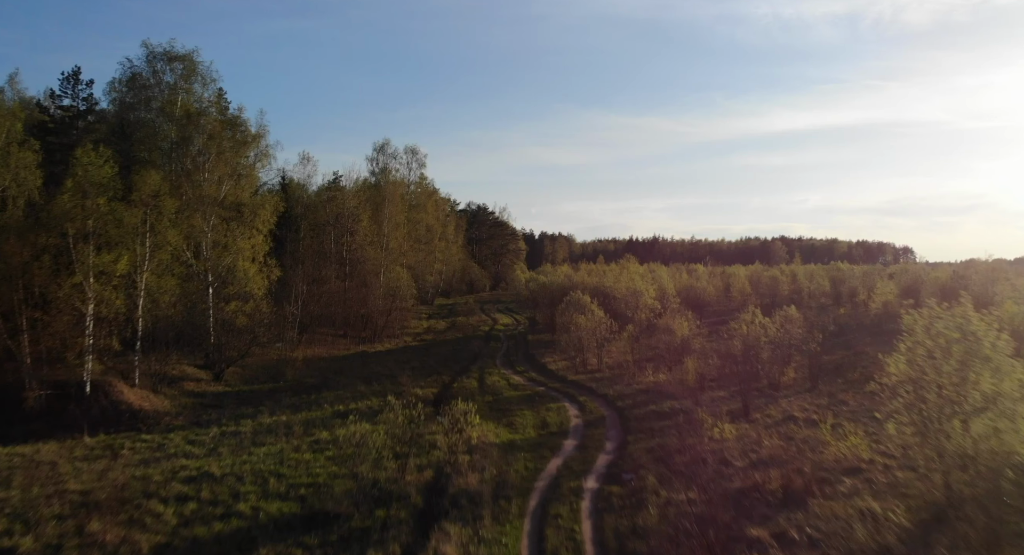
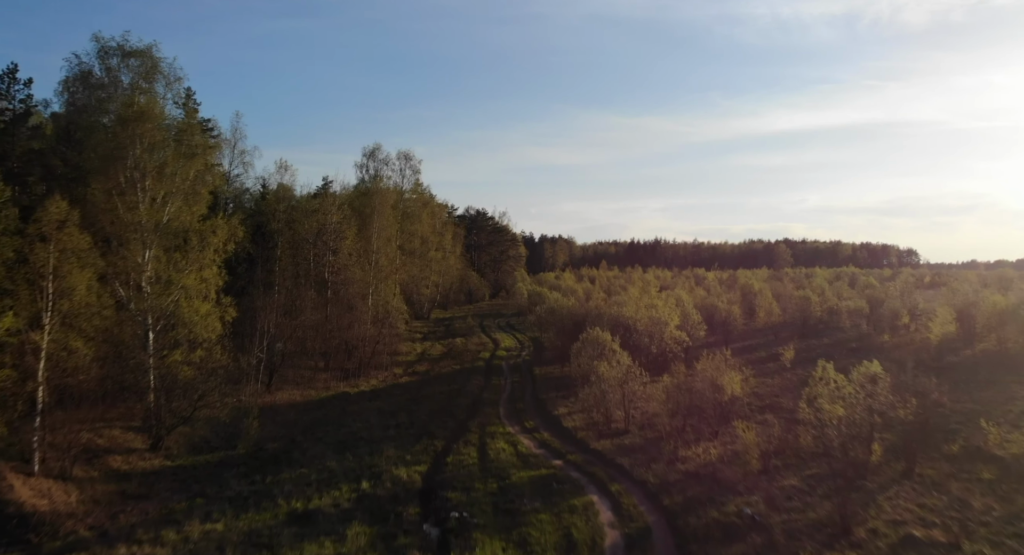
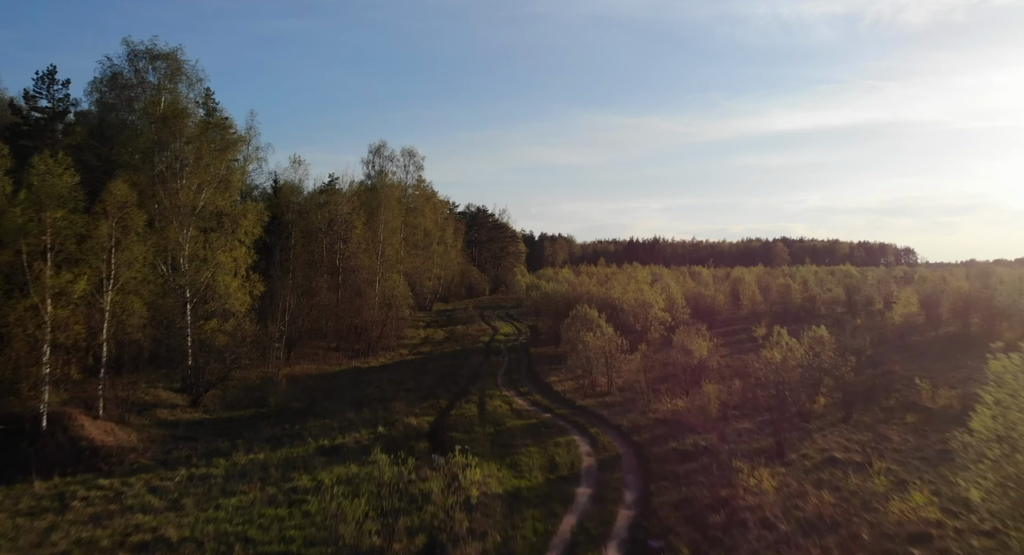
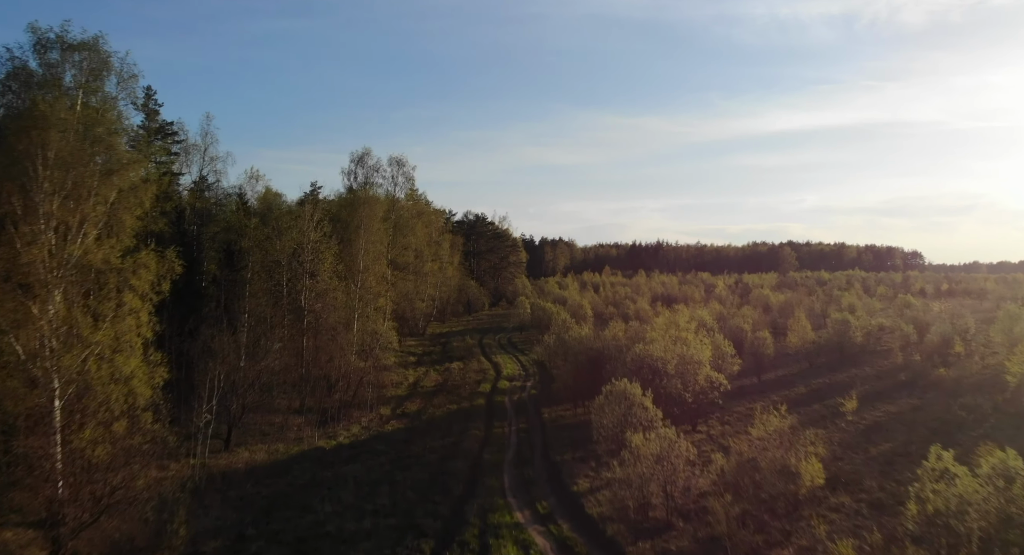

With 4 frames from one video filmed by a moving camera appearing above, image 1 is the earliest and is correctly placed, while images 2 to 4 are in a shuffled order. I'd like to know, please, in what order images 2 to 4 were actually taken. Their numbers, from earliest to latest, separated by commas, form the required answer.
3, 2, 4
